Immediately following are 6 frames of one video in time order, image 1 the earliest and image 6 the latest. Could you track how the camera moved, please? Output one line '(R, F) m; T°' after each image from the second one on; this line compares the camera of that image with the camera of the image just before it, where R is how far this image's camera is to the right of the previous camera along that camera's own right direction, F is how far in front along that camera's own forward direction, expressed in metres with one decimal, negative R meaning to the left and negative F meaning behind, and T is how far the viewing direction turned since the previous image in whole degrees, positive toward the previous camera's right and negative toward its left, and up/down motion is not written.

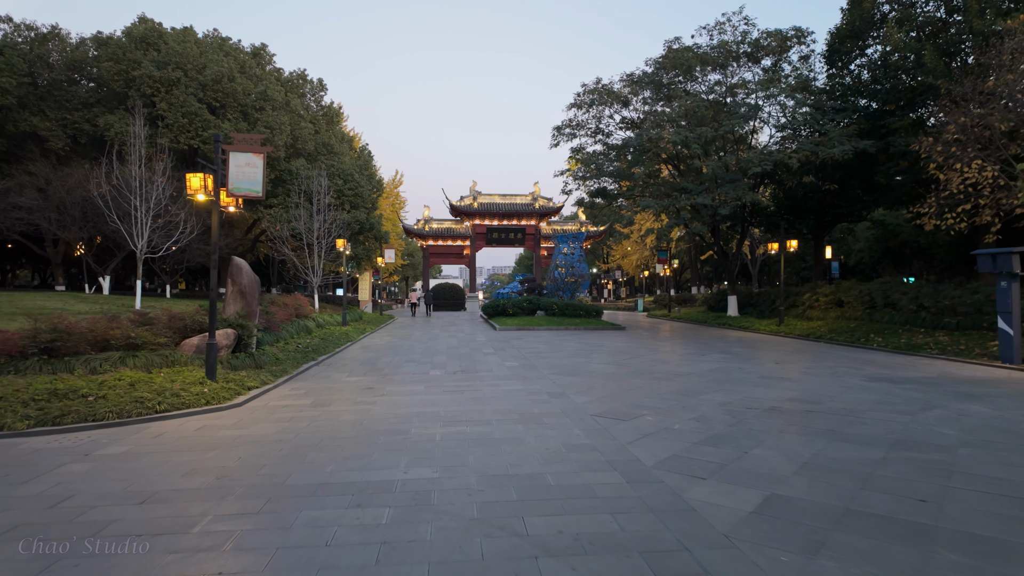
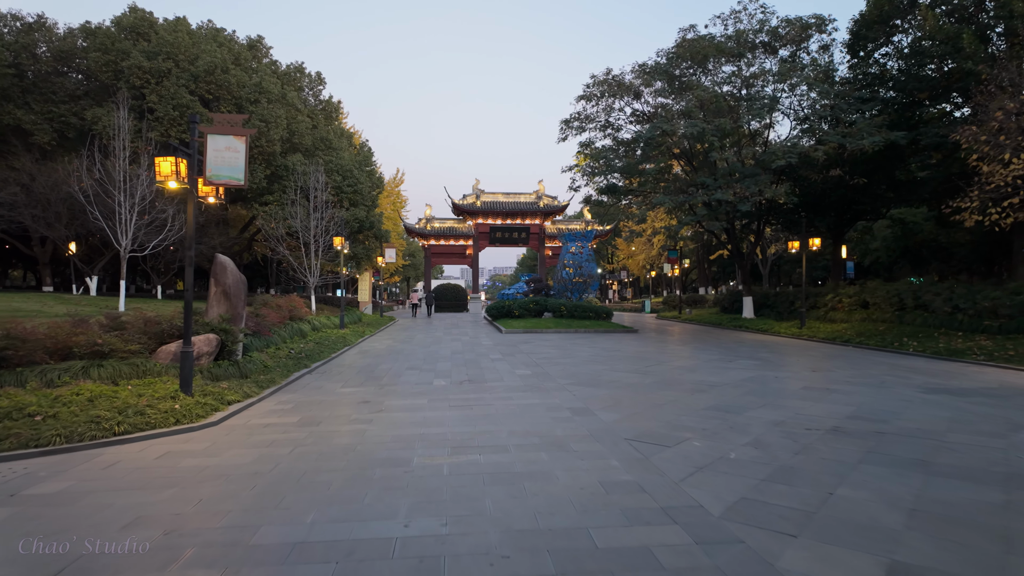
(-0.2, +1.0) m; 0°
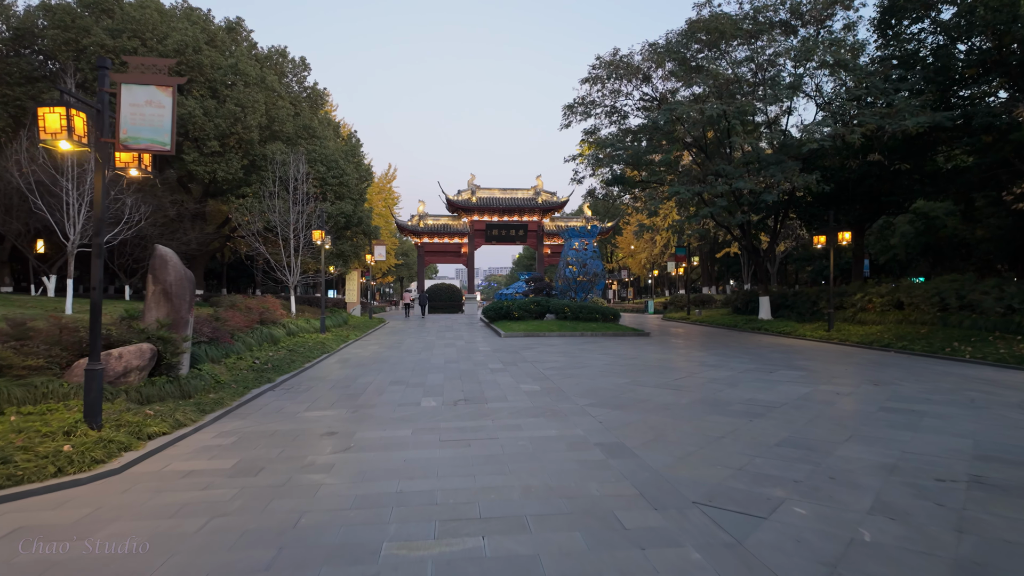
(-0.1, +1.7) m; +1°
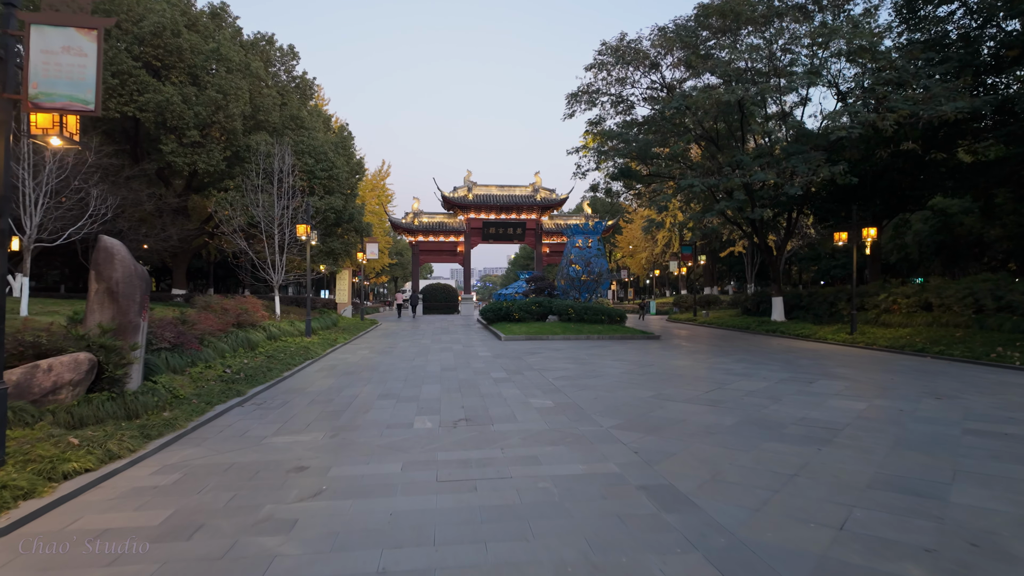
(-0.2, +1.1) m; +1°
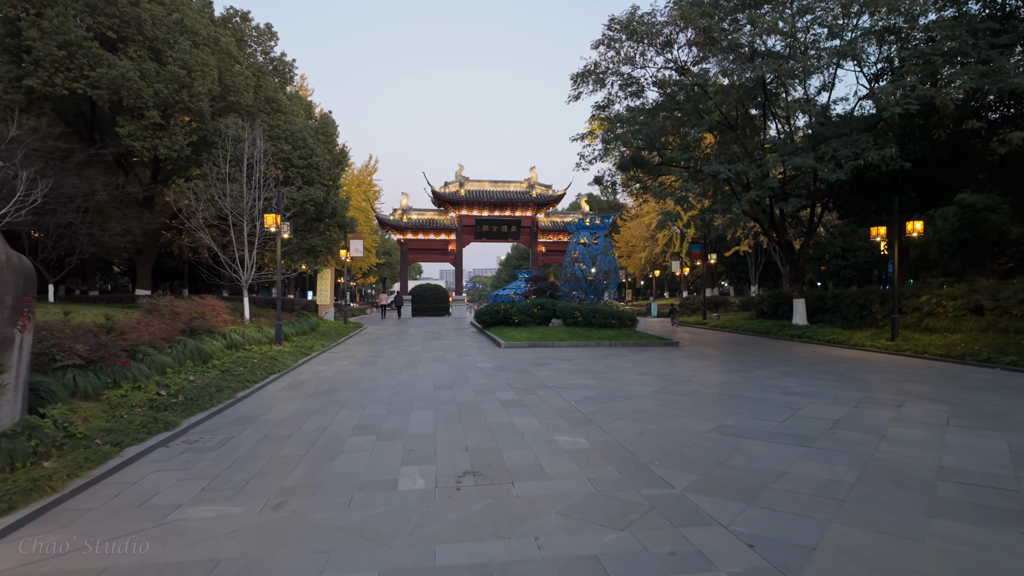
(-0.3, +1.8) m; +1°
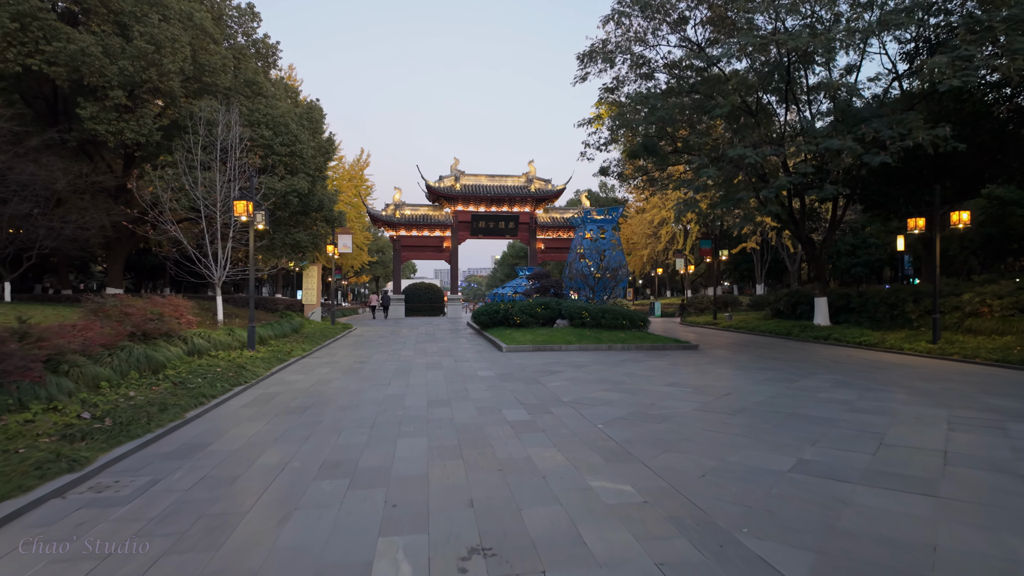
(-0.2, +1.4) m; +1°
